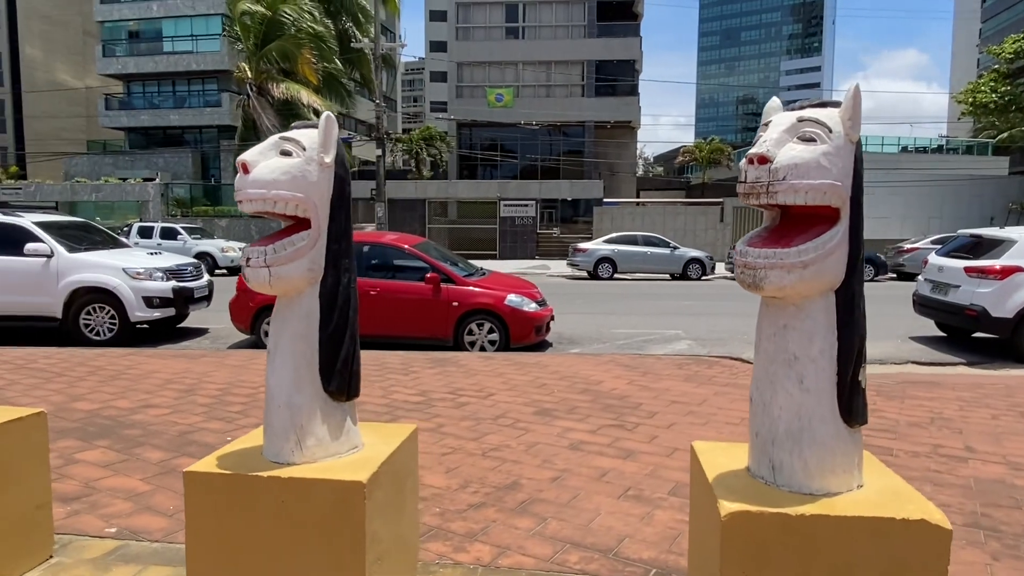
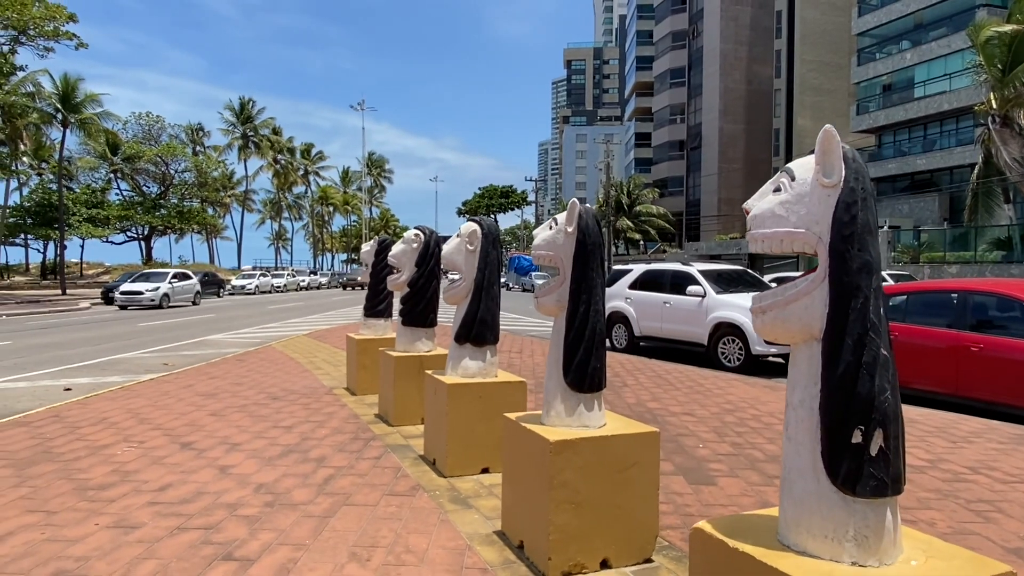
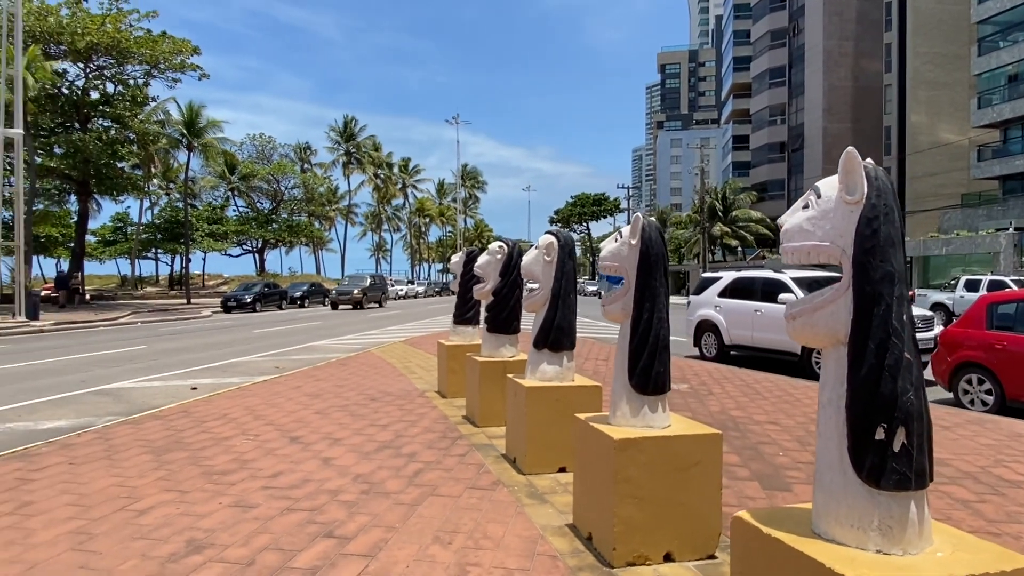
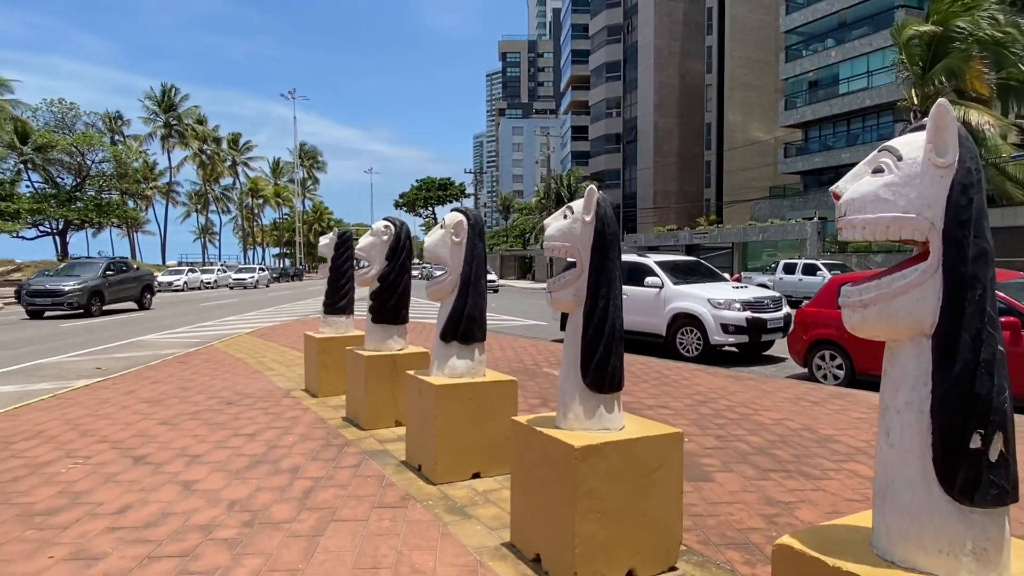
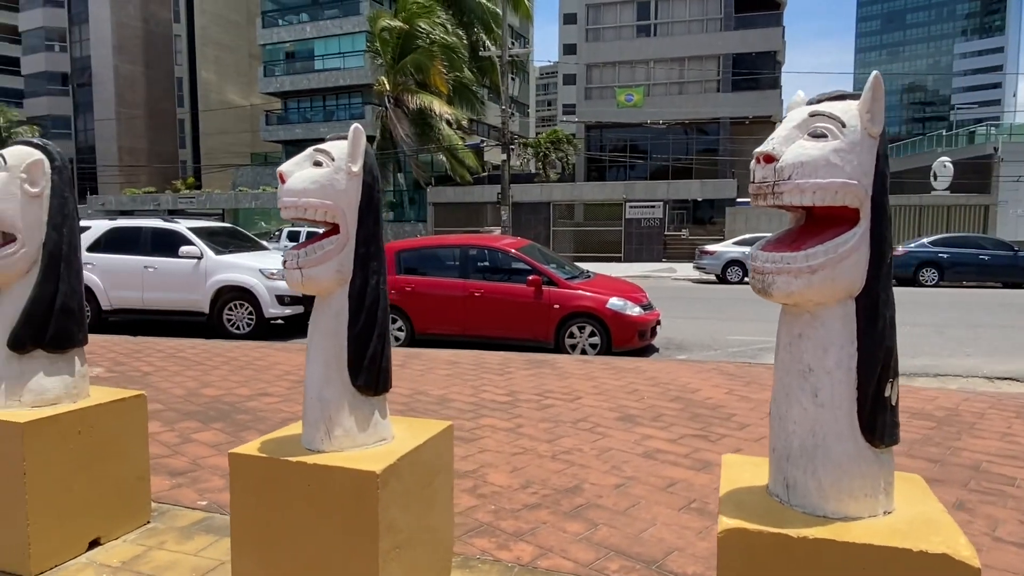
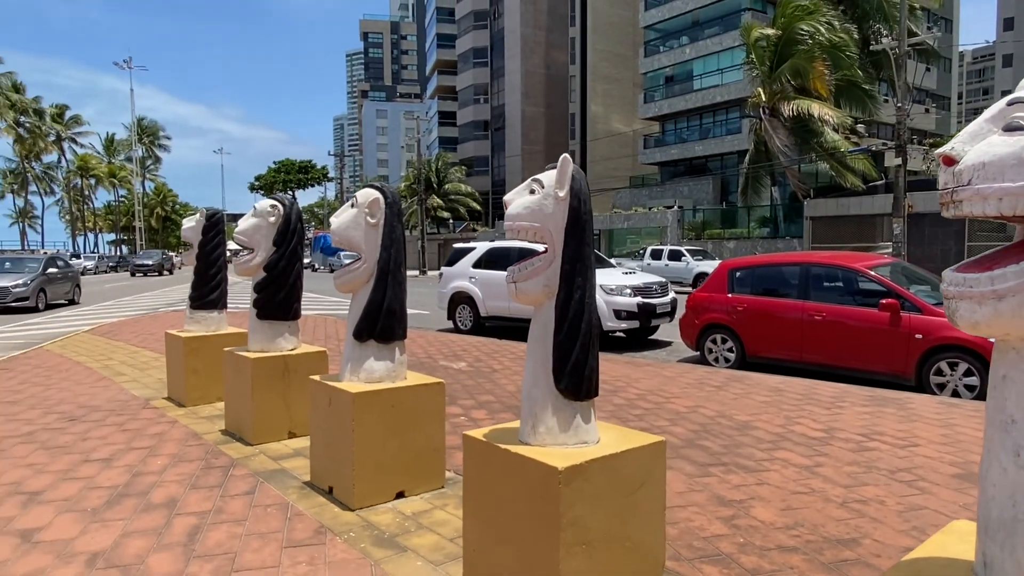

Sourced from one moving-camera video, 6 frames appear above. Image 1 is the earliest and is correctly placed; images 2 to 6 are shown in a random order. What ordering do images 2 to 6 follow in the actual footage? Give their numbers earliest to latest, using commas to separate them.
5, 6, 4, 2, 3
